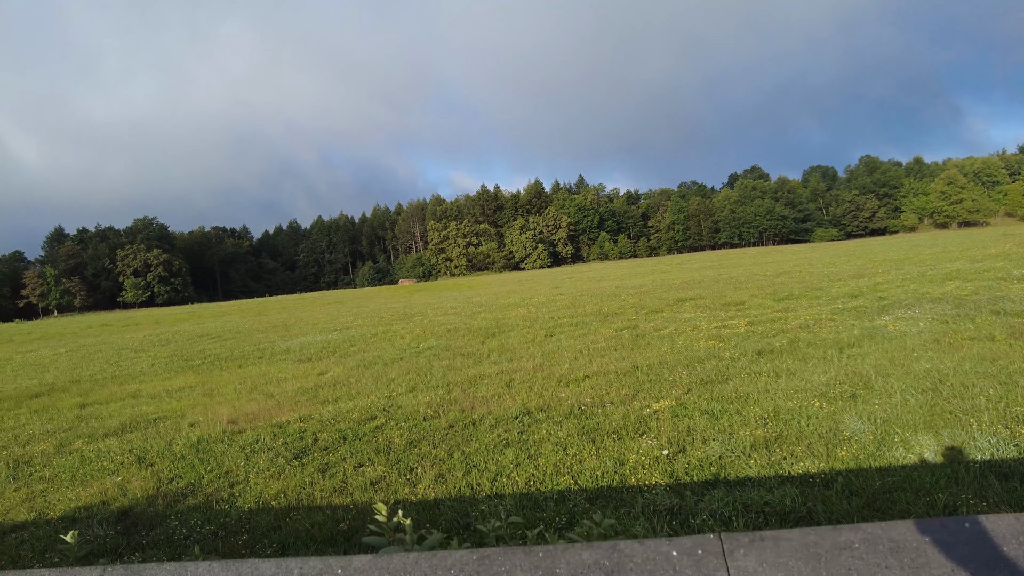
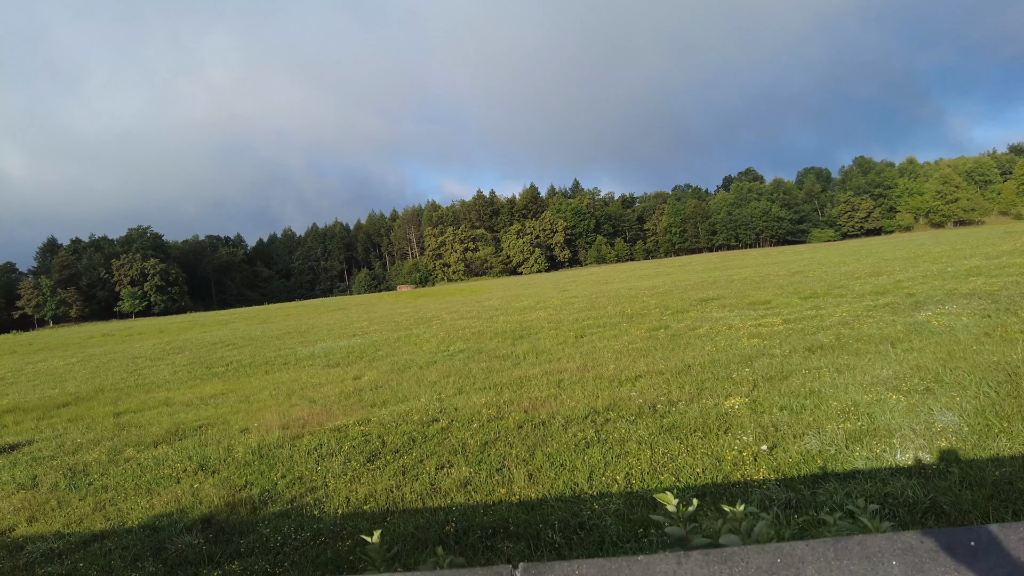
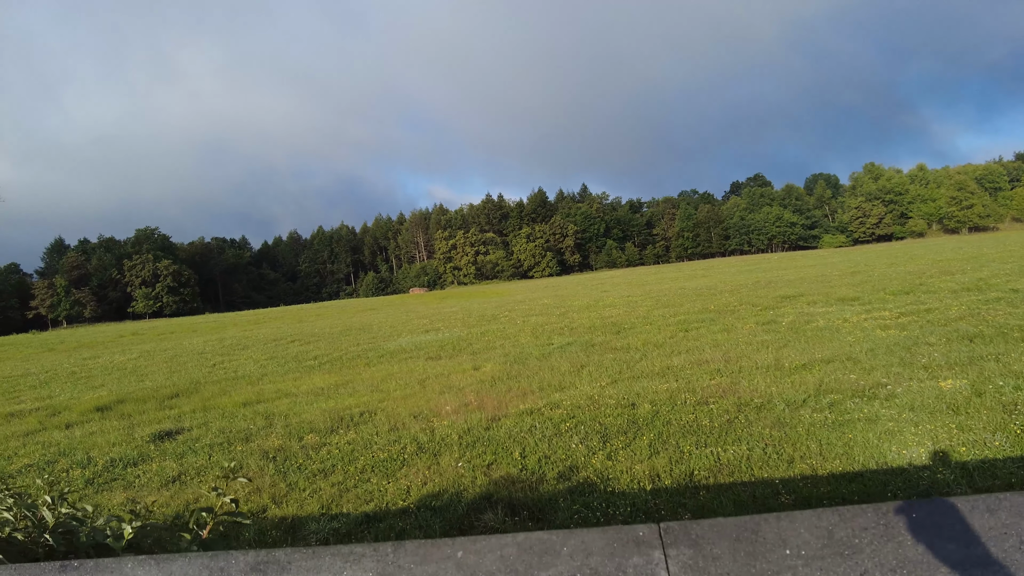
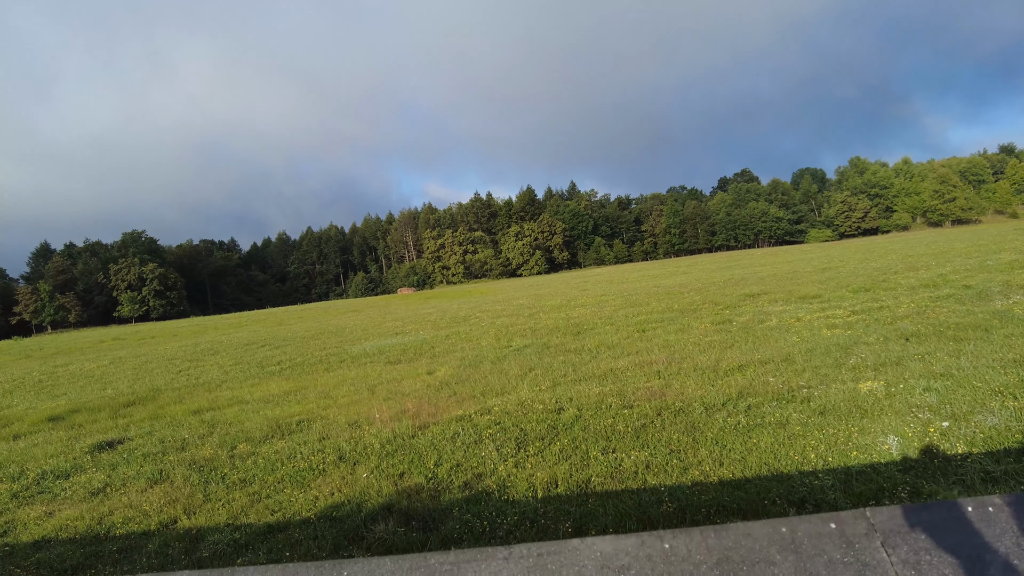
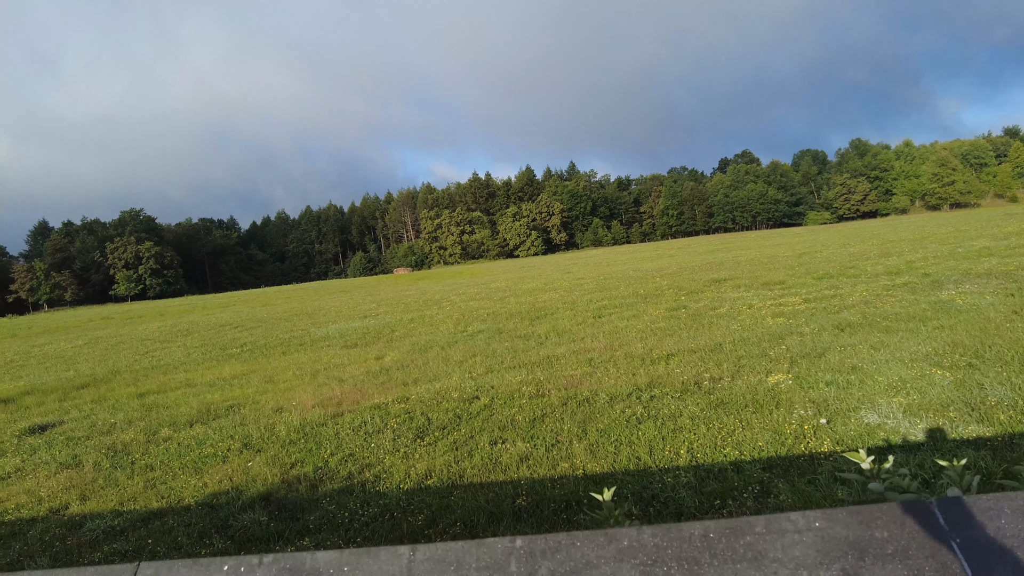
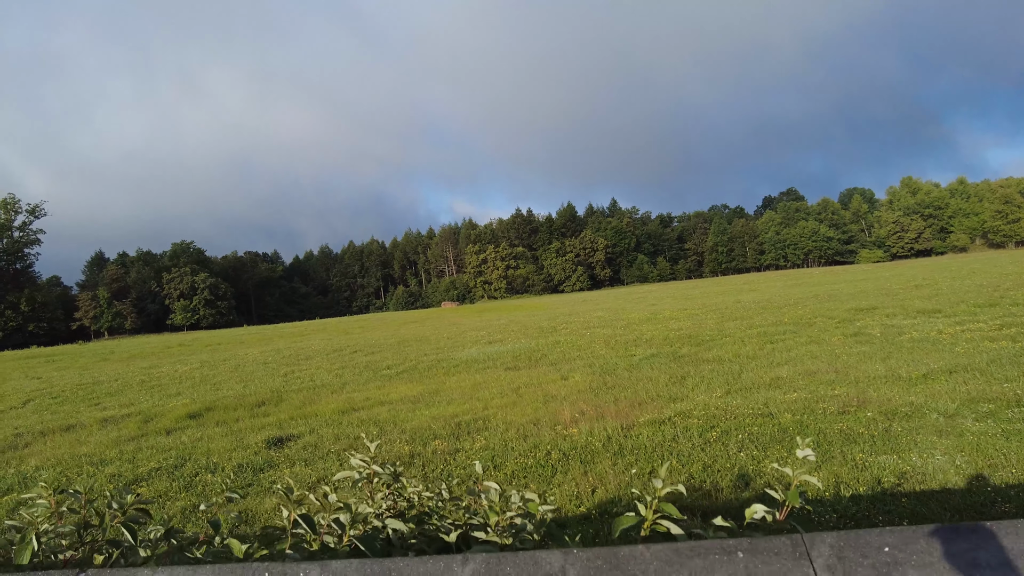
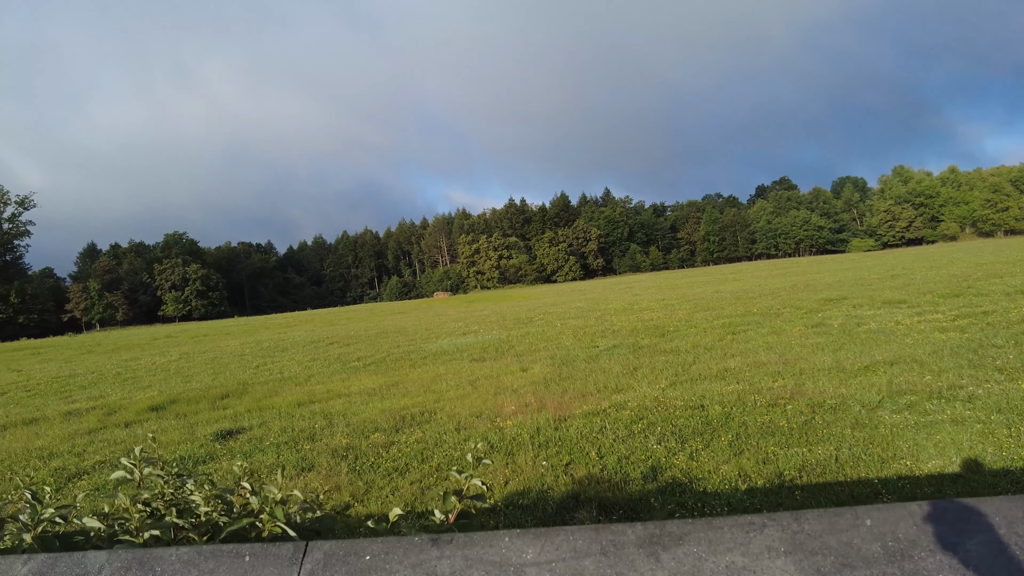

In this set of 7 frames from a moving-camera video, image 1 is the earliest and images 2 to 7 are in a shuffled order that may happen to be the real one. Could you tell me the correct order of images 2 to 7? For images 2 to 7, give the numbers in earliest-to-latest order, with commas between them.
2, 5, 4, 3, 7, 6
